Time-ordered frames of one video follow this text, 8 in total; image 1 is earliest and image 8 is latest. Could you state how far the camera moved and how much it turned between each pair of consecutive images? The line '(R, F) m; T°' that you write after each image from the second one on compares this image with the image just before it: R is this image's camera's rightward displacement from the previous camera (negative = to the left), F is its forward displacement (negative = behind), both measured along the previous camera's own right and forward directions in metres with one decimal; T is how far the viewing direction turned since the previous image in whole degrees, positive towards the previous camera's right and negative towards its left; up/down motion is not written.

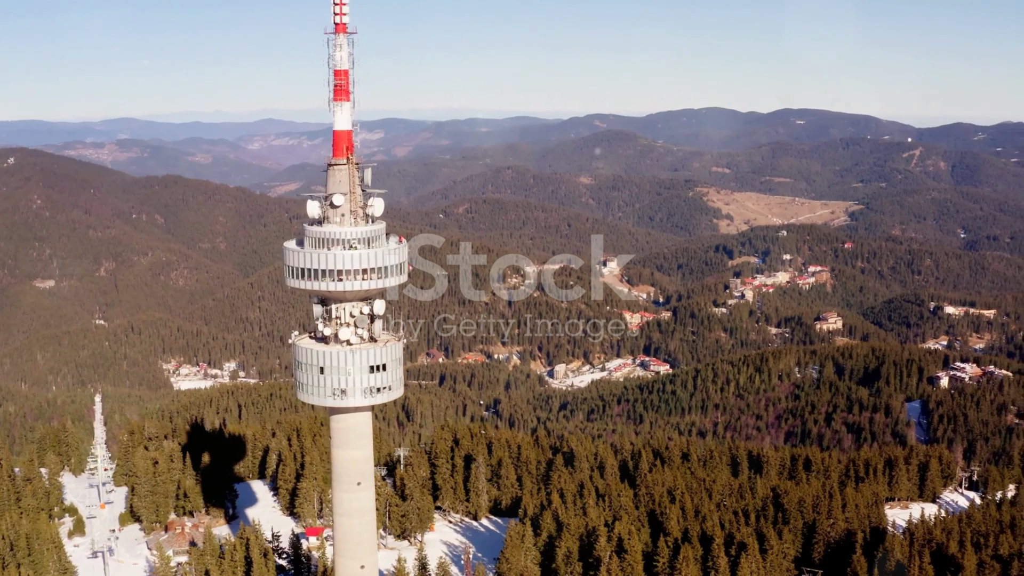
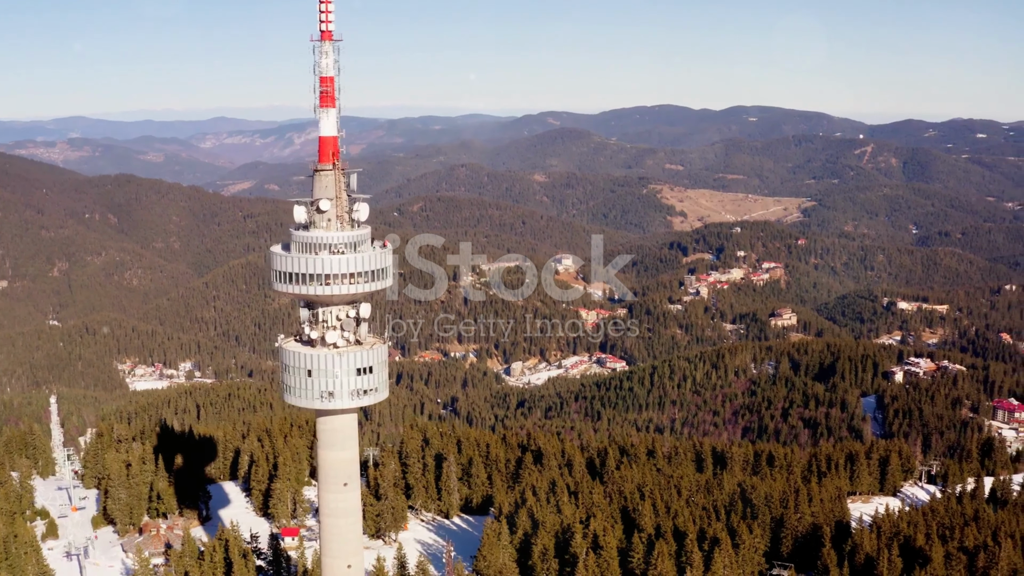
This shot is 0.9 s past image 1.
(-0.4, -0.3) m; +2°
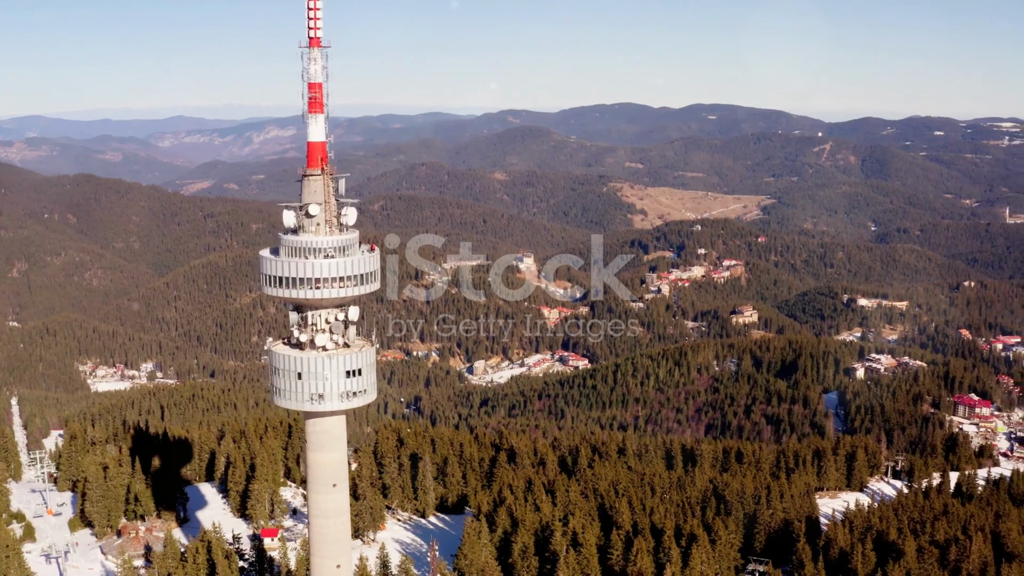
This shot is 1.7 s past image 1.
(-0.3, -0.3) m; +1°
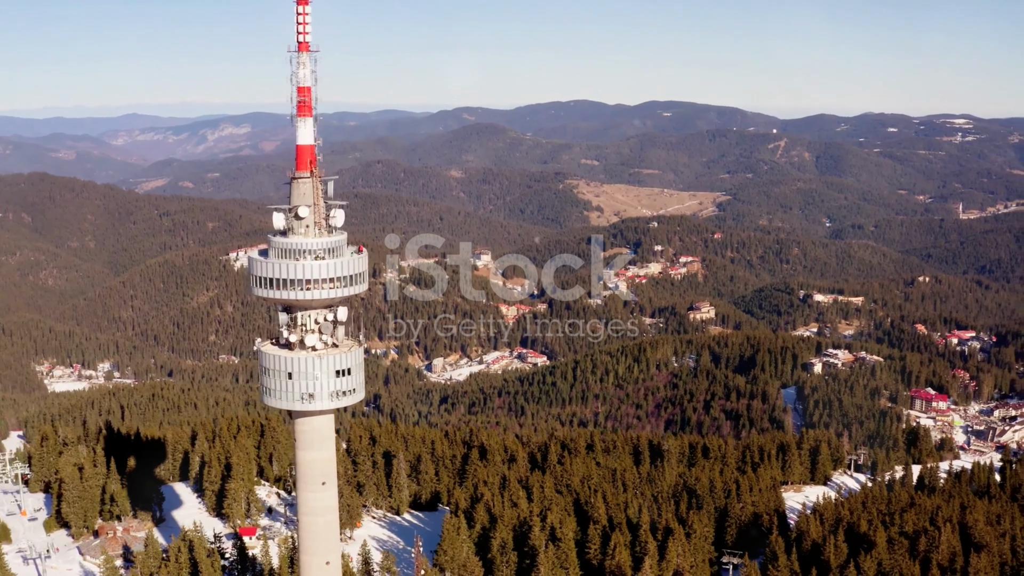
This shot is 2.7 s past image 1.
(-0.4, -0.3) m; +2°
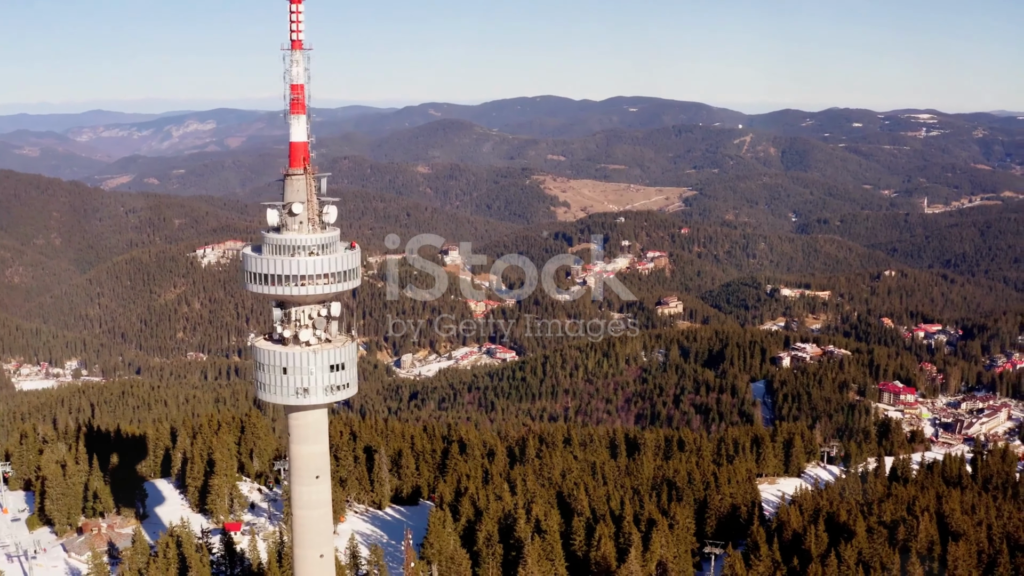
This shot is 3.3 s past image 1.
(-0.3, -0.2) m; +1°
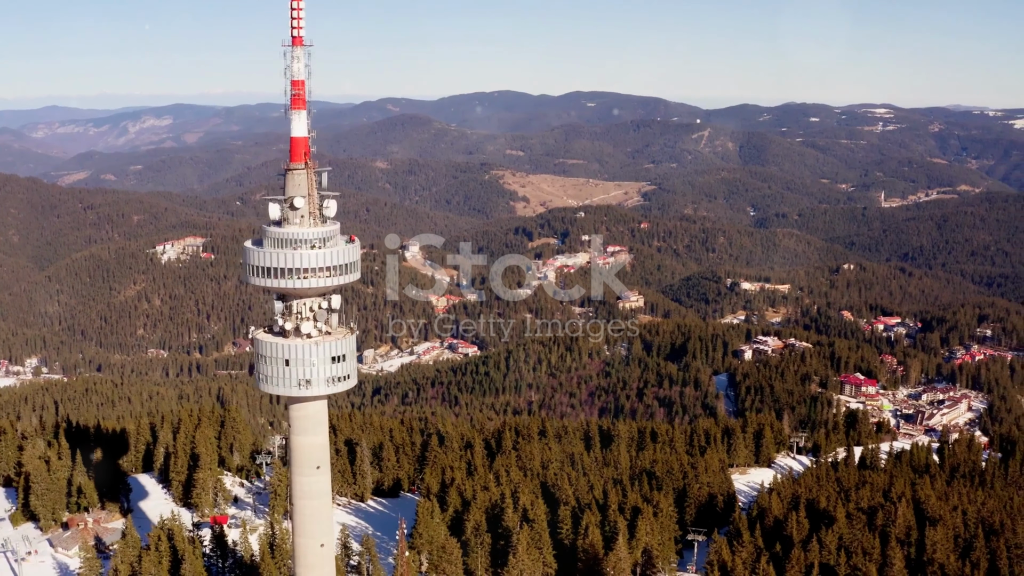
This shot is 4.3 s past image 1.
(-0.5, -0.4) m; +2°
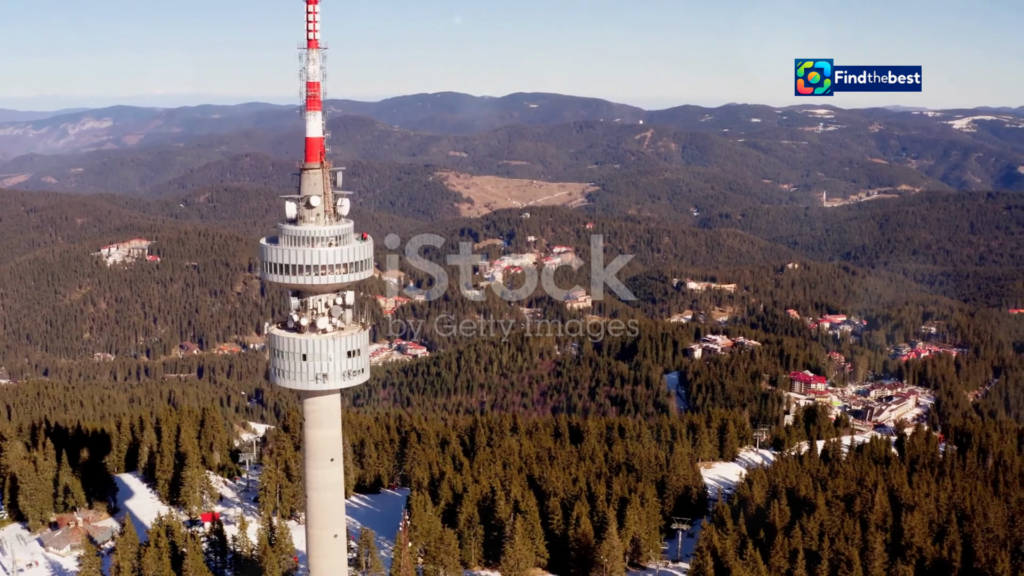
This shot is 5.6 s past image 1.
(-0.9, -0.7) m; +2°
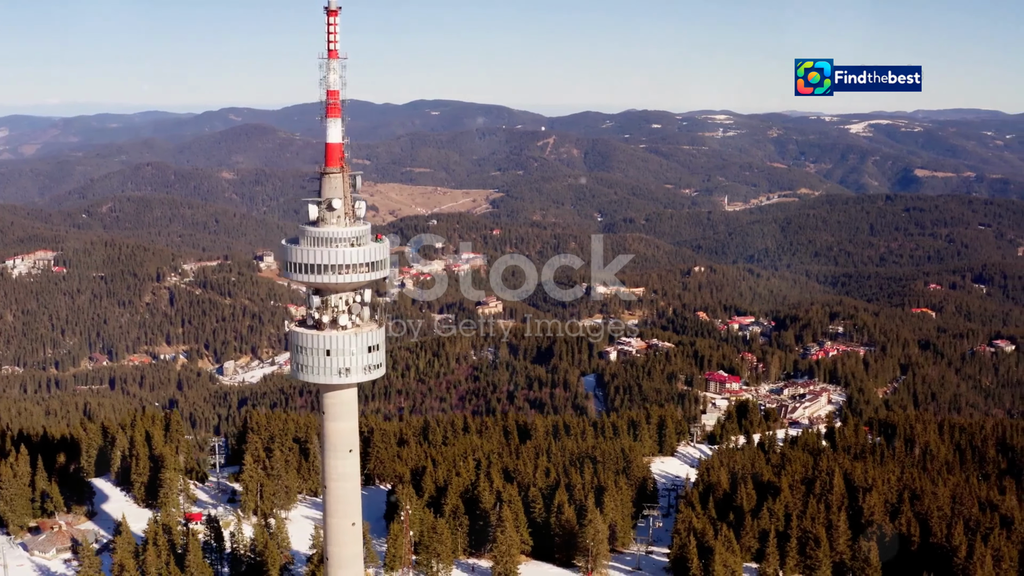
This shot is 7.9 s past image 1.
(-1.6, -1.3) m; +4°
